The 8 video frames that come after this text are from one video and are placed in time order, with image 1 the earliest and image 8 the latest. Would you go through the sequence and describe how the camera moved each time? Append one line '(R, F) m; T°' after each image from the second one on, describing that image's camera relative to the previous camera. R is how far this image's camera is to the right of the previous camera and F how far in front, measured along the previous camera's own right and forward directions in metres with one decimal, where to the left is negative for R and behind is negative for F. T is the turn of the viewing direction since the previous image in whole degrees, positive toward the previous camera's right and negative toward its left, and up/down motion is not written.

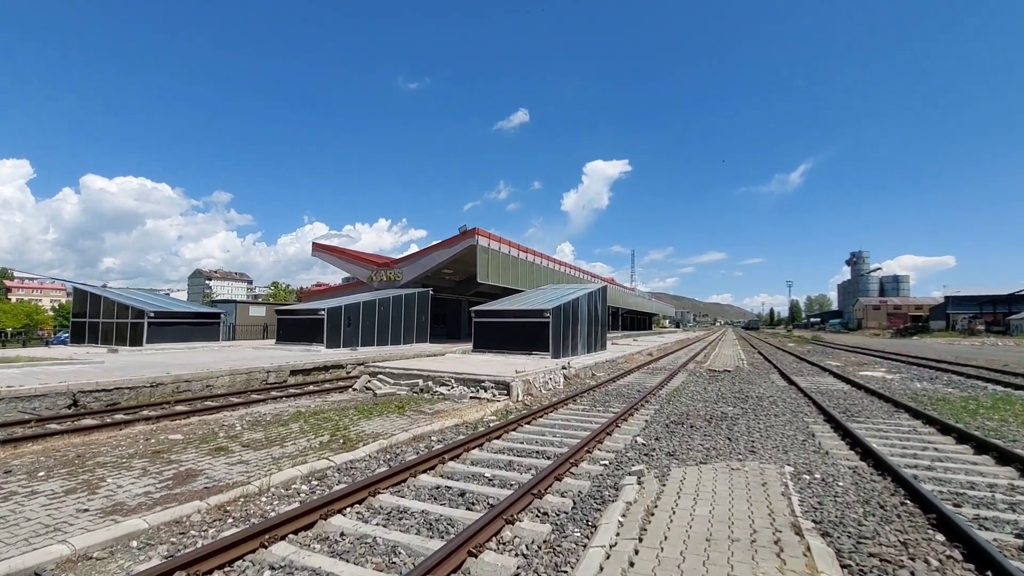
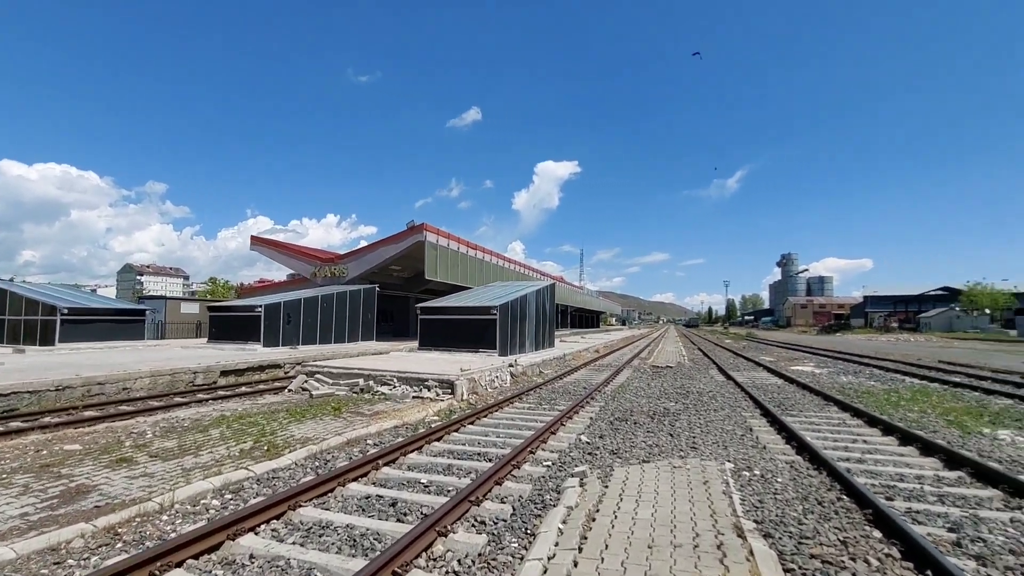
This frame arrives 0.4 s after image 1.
(+0.1, +0.3) m; +6°
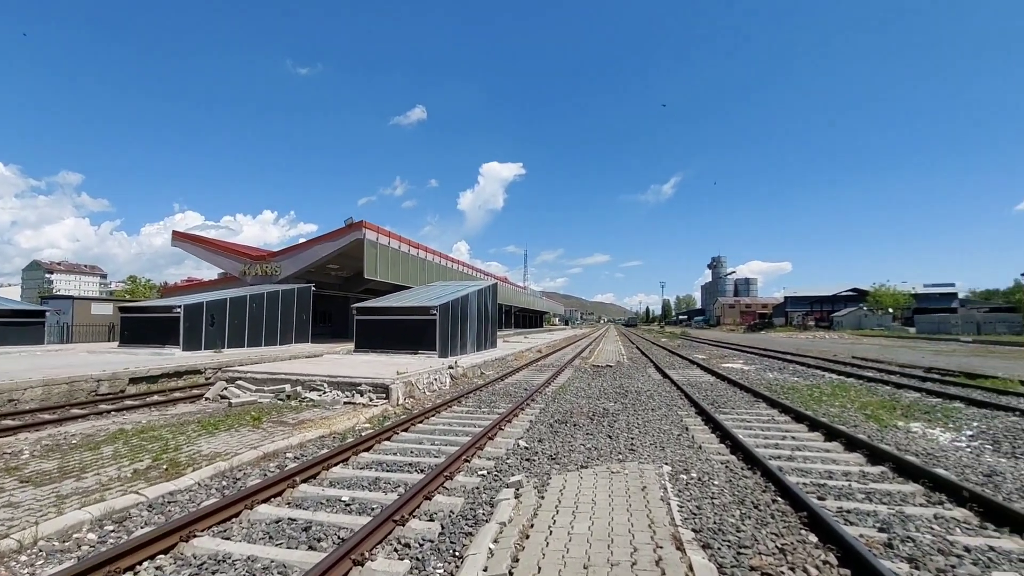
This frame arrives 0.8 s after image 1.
(+0.1, +0.4) m; +6°
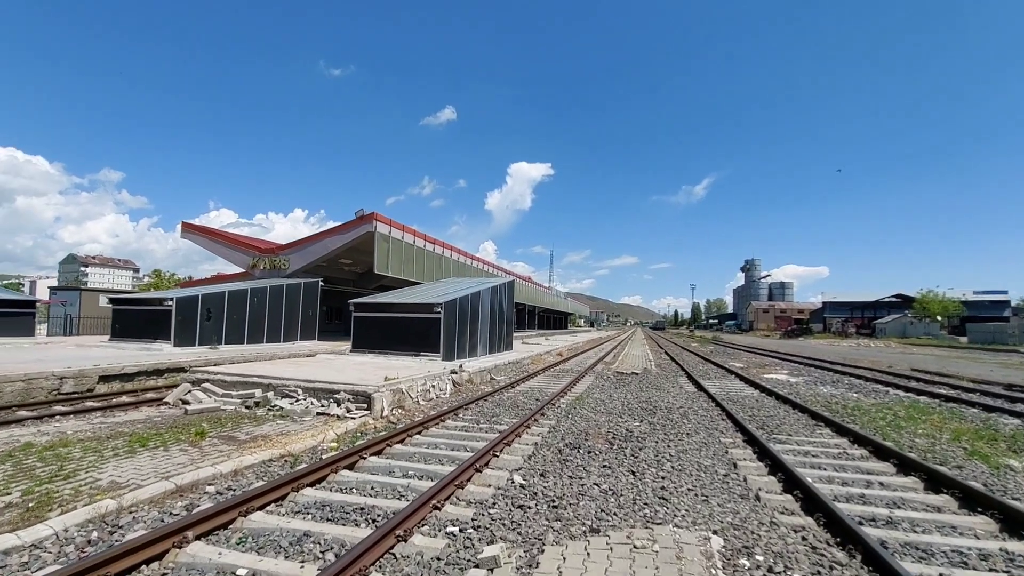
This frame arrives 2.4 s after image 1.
(+0.4, +1.8) m; -3°
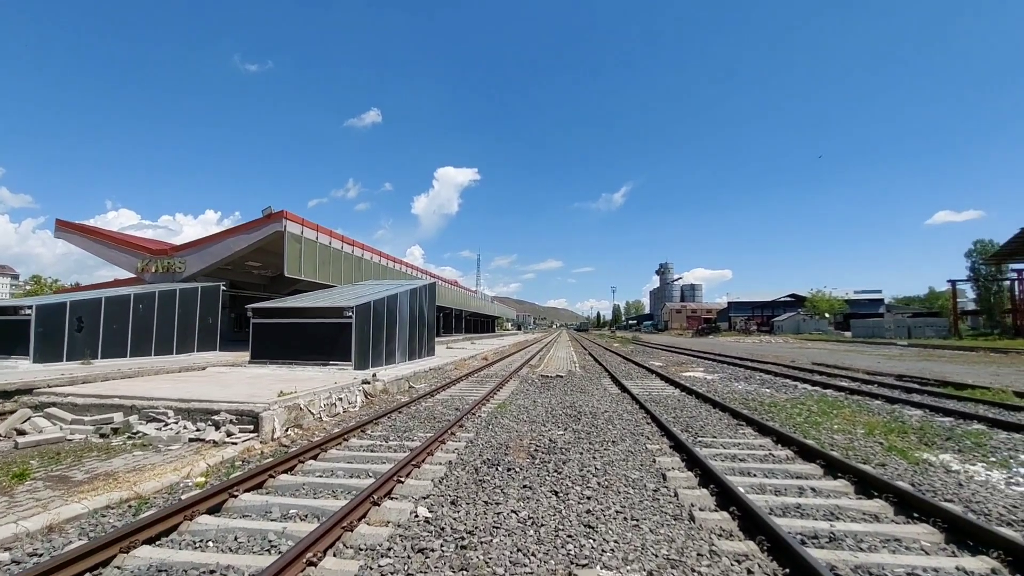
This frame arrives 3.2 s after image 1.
(+0.2, +0.8) m; +8°
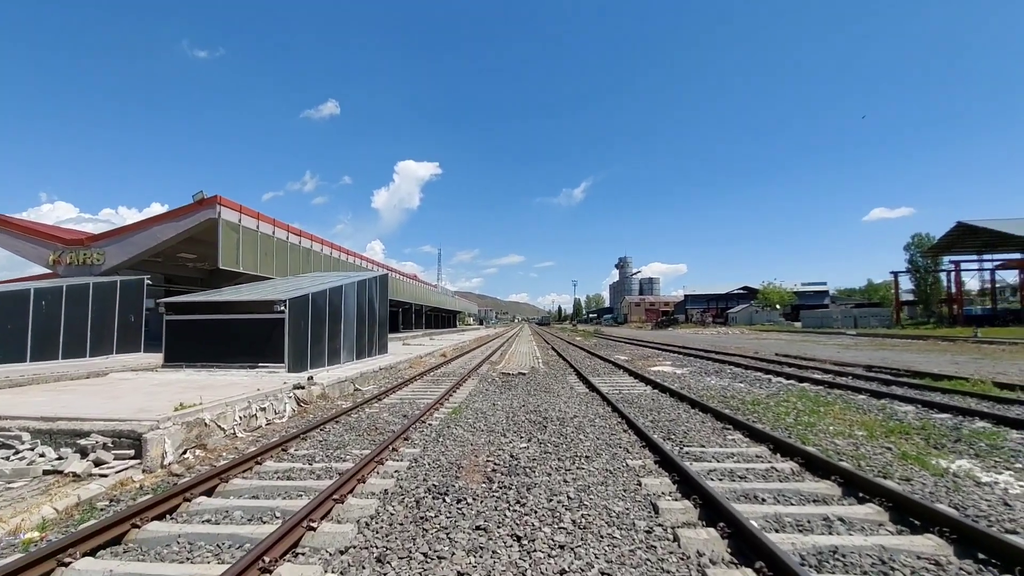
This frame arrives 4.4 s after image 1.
(+0.1, +1.4) m; +4°
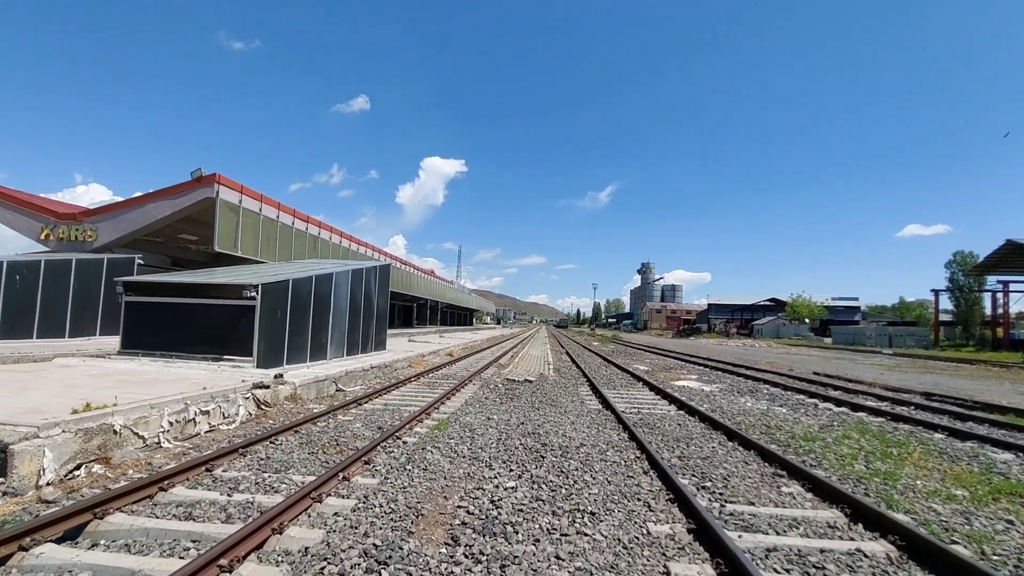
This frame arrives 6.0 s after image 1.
(+0.3, +1.7) m; -2°
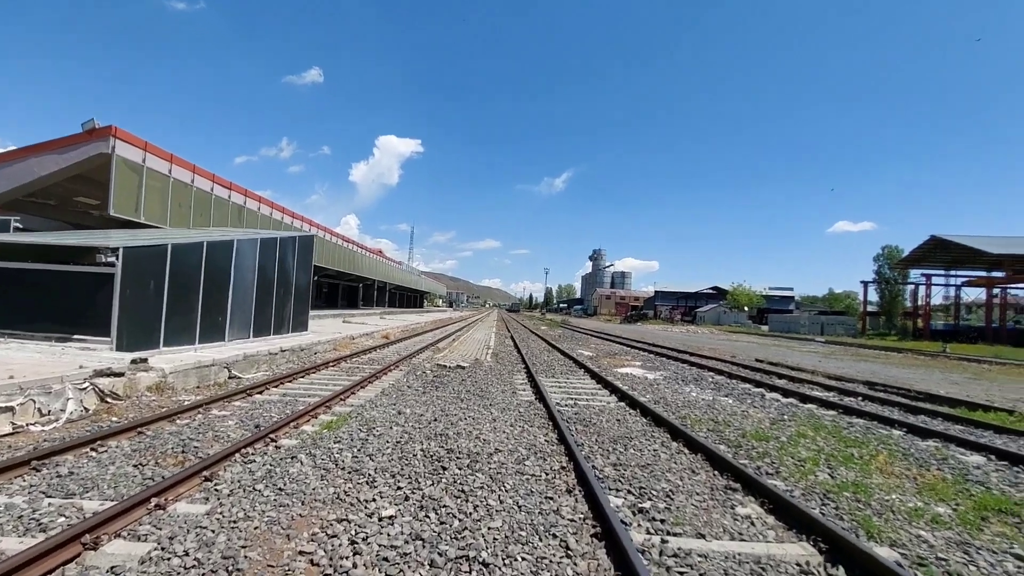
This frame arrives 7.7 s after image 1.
(+0.6, +1.4) m; +5°
